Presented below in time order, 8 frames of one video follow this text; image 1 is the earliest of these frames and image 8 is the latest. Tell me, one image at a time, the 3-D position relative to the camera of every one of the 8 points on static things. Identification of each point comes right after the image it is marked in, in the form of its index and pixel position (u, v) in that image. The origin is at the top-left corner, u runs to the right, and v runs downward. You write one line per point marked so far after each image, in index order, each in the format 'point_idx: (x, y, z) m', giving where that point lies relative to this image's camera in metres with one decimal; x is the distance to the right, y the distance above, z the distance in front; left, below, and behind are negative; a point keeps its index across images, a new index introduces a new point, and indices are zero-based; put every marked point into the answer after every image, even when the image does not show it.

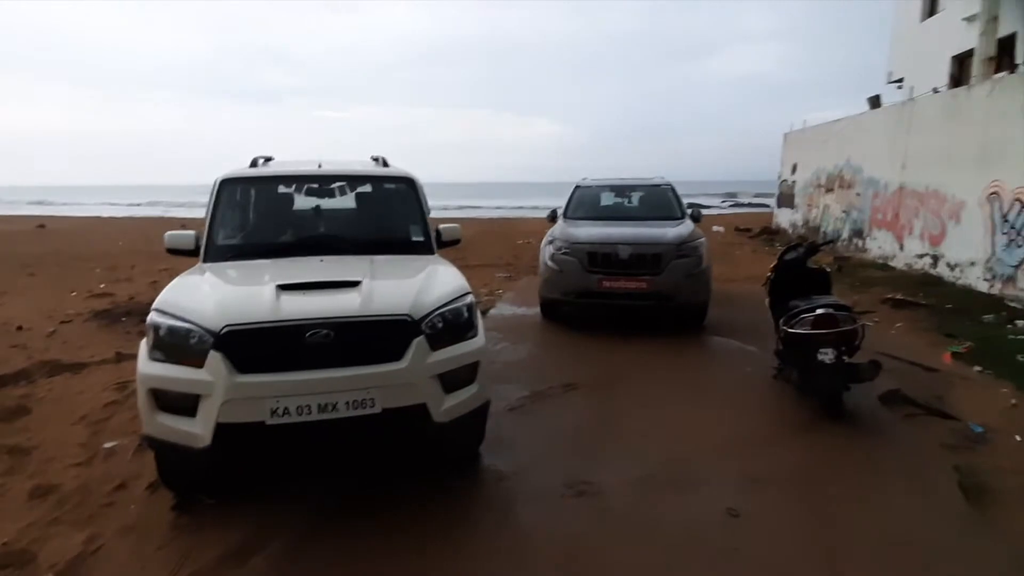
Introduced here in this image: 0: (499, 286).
0: (-0.2, +0.1, +11.6) m
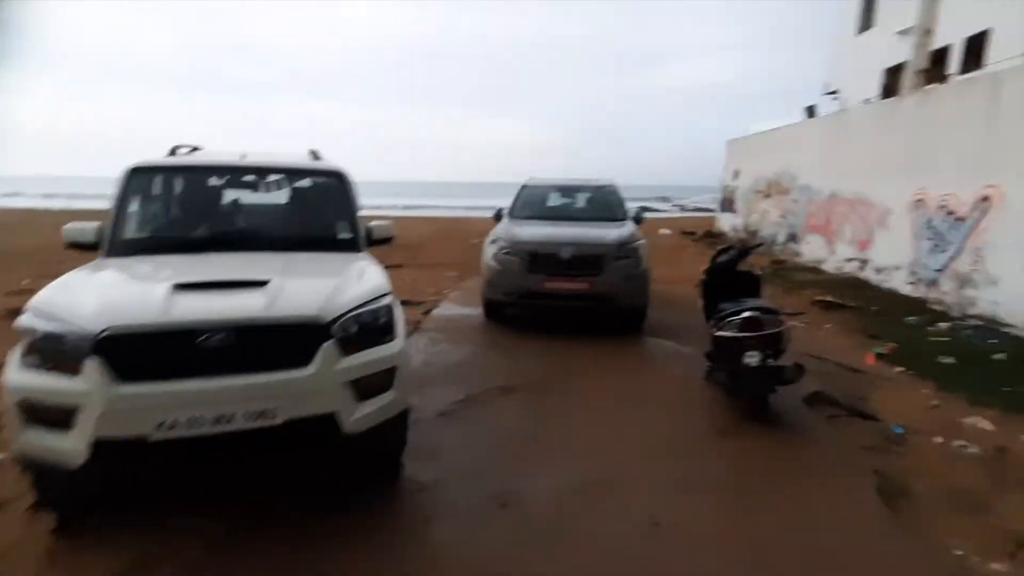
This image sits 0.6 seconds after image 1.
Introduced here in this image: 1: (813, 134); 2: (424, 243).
0: (-1.4, +0.1, +11.4) m
1: (+8.0, +4.1, +14.1) m
2: (-2.9, +1.7, +19.0) m
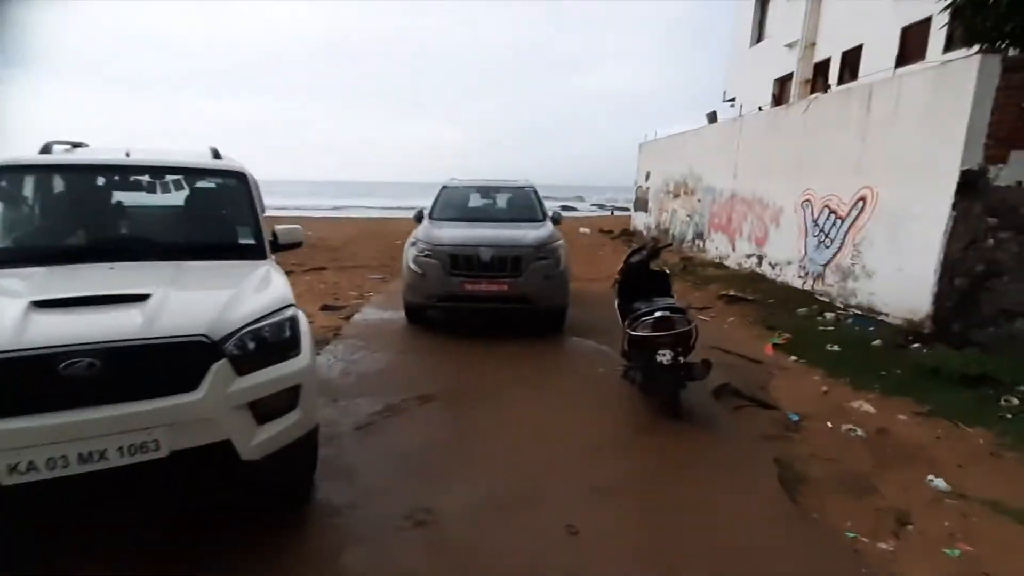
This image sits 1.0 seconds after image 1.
0: (-3.1, 0.0, +11.0) m
1: (+5.7, +4.2, +15.0) m
2: (-5.7, +1.6, +18.3) m
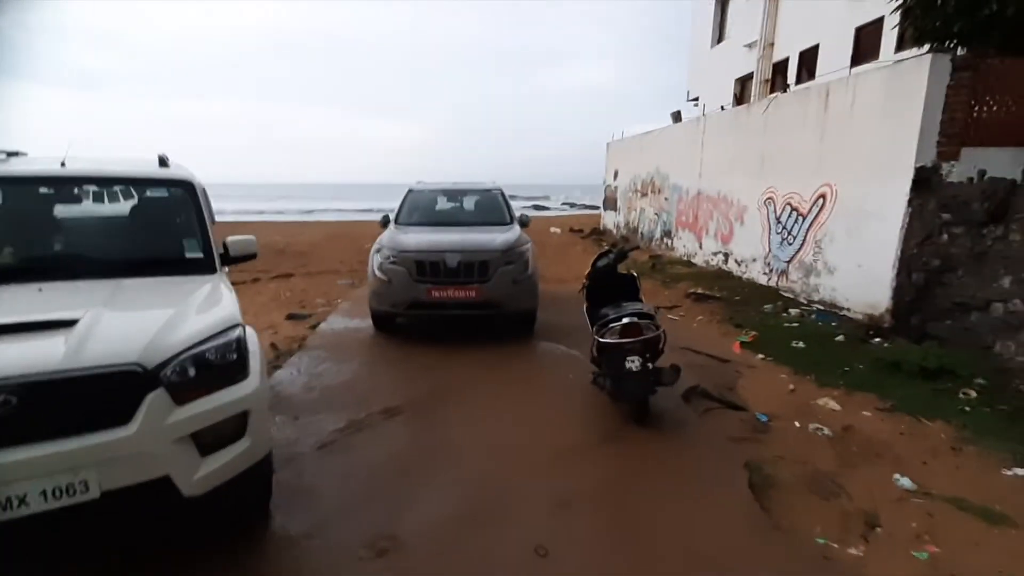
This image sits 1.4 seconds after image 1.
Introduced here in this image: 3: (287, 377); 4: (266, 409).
0: (-3.7, -0.1, +10.7) m
1: (+4.8, +4.3, +15.1) m
2: (-6.7, +1.3, +17.9) m
3: (-2.3, -0.9, +5.4) m
4: (-1.3, -0.6, +2.8) m
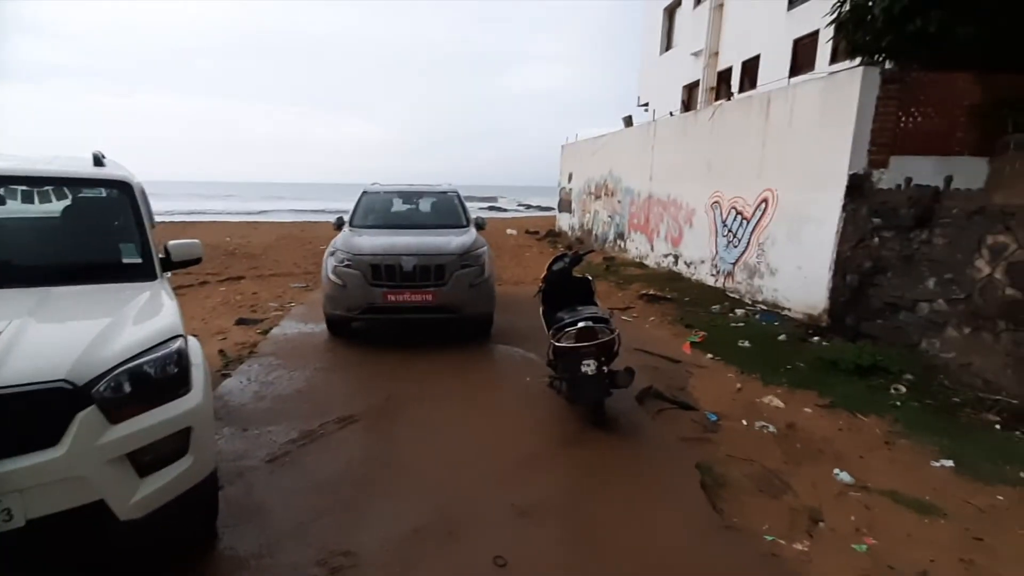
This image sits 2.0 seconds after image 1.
0: (-4.5, -0.2, +10.3) m
1: (+3.5, +4.3, +15.5) m
2: (-8.2, +1.2, +17.2) m
3: (-2.7, -0.9, +5.1) m
4: (-1.5, -0.7, +2.7) m
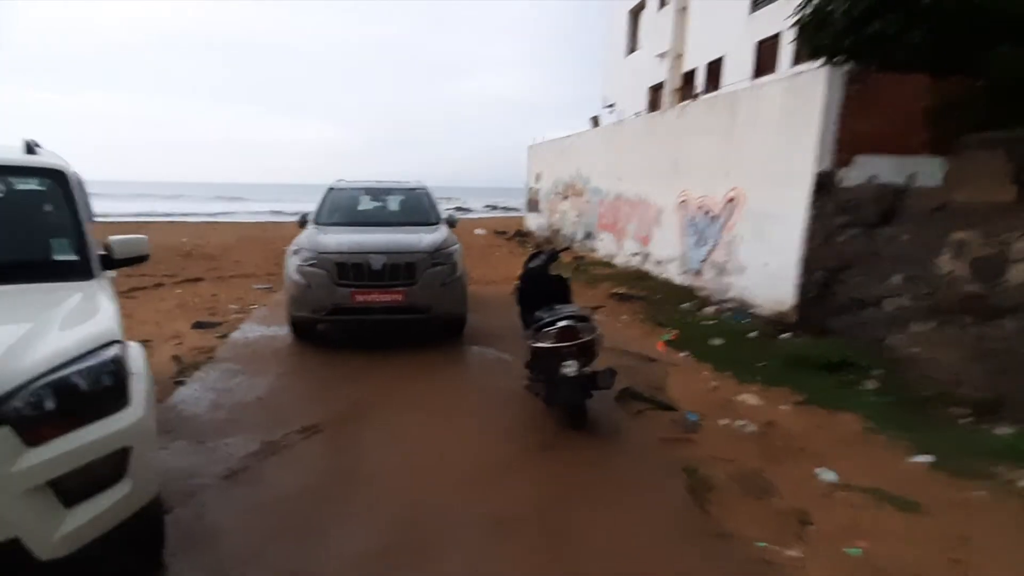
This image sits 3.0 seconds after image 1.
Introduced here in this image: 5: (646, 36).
0: (-5.1, -0.2, +9.8) m
1: (+2.5, +4.3, +15.5) m
2: (-9.2, +1.1, +16.5) m
3: (-2.9, -1.0, +4.8) m
4: (-1.6, -0.7, +2.4) m
5: (+4.5, +8.4, +17.8) m
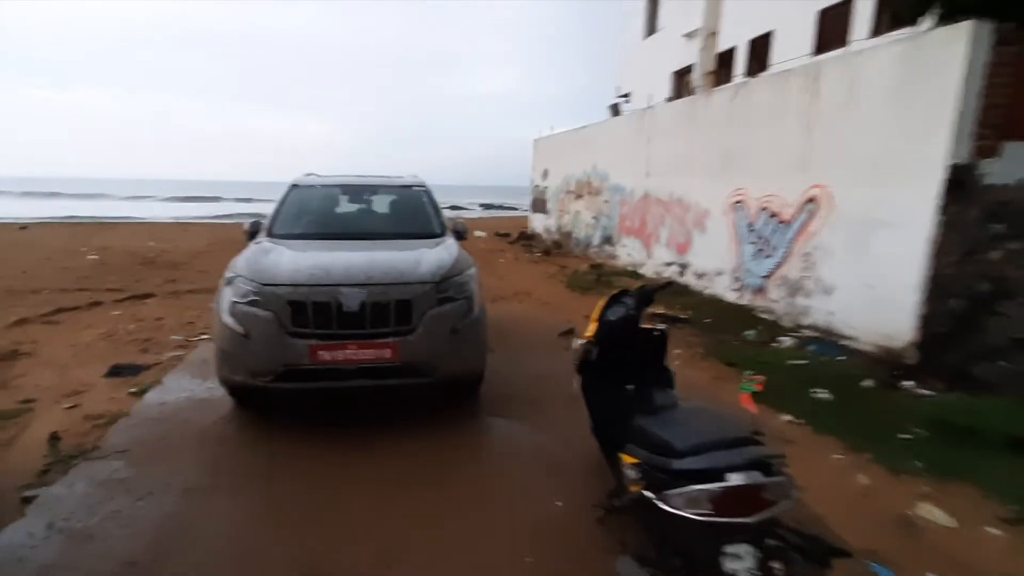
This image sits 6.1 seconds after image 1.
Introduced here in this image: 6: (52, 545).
0: (-4.8, -0.6, +7.8) m
1: (+2.8, +4.0, +13.5) m
2: (-8.9, +0.8, +14.4) m
3: (-2.6, -1.3, +2.7) m
4: (-1.2, -1.0, +0.3) m
5: (+4.7, +8.1, +15.8) m
6: (-2.4, -1.3, +2.8) m
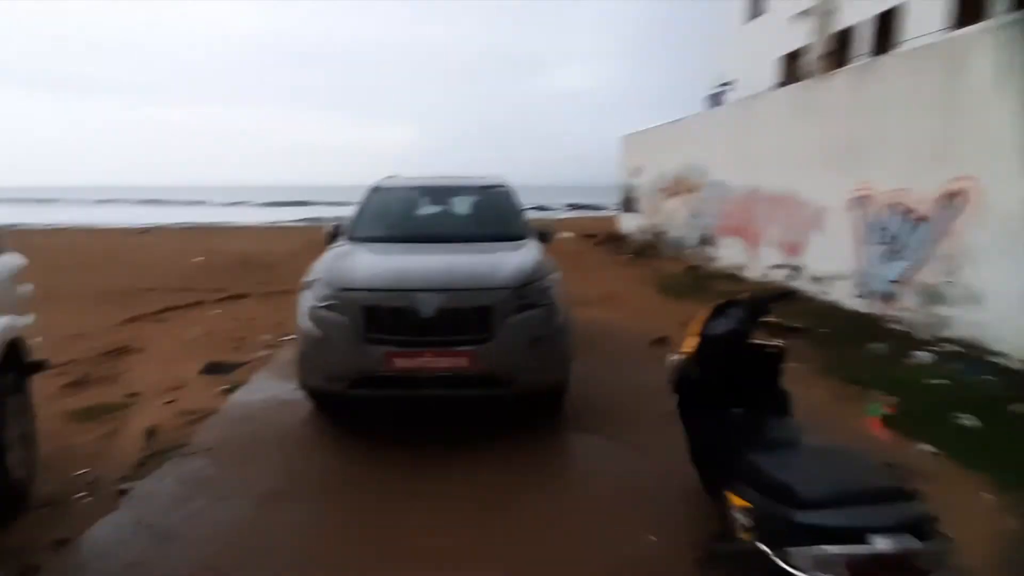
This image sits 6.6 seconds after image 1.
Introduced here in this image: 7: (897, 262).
0: (-3.6, -0.6, +8.1) m
1: (+4.9, +3.9, +12.6) m
2: (-6.5, +0.8, +15.4) m
3: (-2.2, -1.3, +2.8) m
4: (-1.2, -1.1, +0.2) m
5: (+7.2, +8.0, +14.5) m
6: (-2.0, -1.4, +2.8) m
7: (+5.2, +0.3, +7.3) m
